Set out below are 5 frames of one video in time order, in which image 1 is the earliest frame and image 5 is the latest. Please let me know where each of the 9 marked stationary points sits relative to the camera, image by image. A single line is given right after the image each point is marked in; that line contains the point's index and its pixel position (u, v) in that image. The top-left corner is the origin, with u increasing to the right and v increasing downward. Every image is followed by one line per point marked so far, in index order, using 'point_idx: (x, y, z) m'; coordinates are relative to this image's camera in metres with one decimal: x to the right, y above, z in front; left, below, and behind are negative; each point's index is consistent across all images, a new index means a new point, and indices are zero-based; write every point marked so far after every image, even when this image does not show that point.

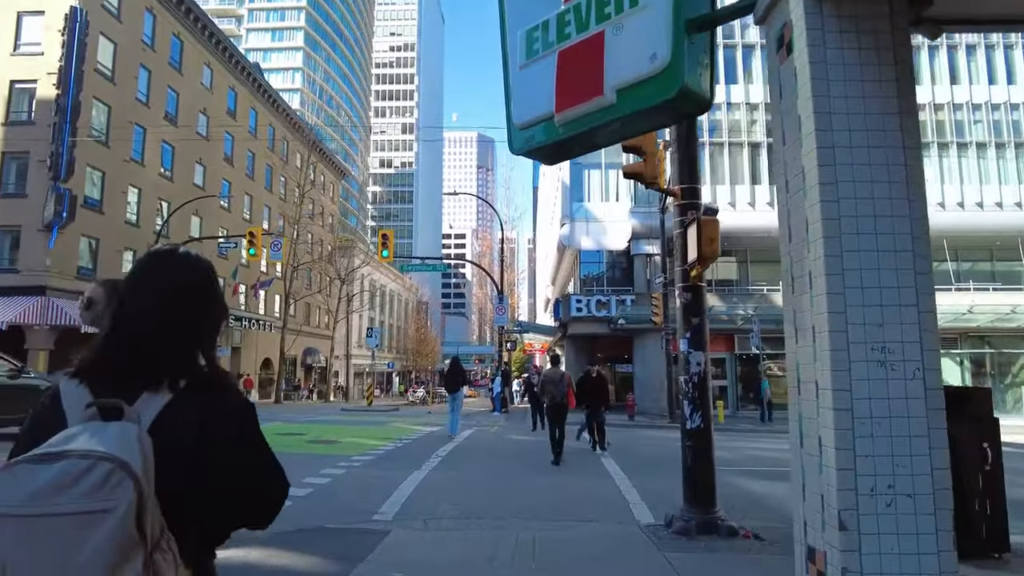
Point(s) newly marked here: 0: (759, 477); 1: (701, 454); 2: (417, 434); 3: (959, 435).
0: (+4.1, -3.1, +11.8) m
1: (+1.9, -1.6, +7.1) m
2: (-2.4, -3.7, +18.3) m
3: (+3.9, -1.3, +6.3) m
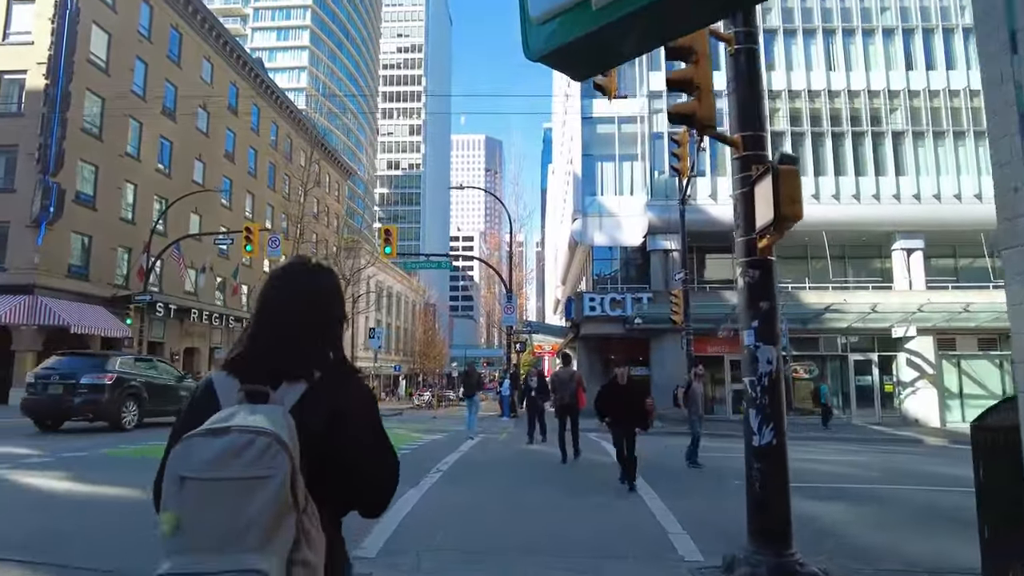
0: (+4.3, -2.9, +10.1) m
1: (+2.0, -1.4, +5.4) m
2: (-2.2, -3.6, +16.7) m
3: (+4.0, -1.1, +4.6) m
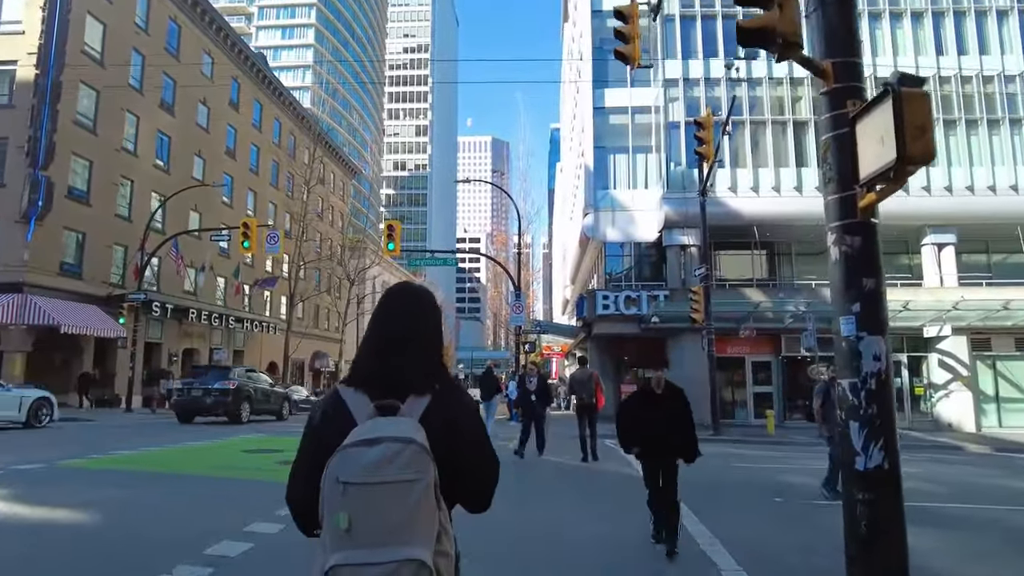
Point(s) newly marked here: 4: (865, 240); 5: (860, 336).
0: (+4.4, -2.8, +8.7) m
1: (+2.1, -1.3, +4.0) m
2: (-1.9, -3.5, +15.4) m
3: (+4.1, -0.9, +3.2) m
4: (+2.1, +0.3, +4.2) m
5: (+2.0, -0.3, +4.2) m
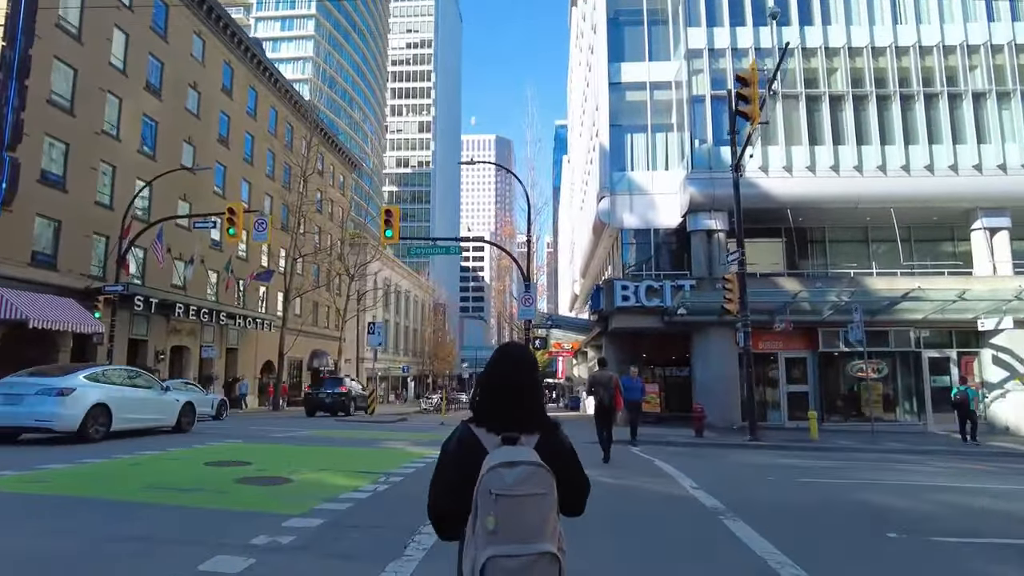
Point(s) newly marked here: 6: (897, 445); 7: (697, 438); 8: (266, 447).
0: (+4.7, -2.4, +6.3) m
1: (+2.3, -0.9, +1.6) m
2: (-1.7, -3.1, +13.0) m
3: (+4.3, -0.5, +0.8) m
4: (+2.3, +0.6, +1.8) m
5: (+2.2, +0.1, +1.8) m
6: (+10.6, -4.3, +19.6) m
7: (+5.0, -4.0, +19.0) m
8: (-4.8, -3.1, +13.8) m
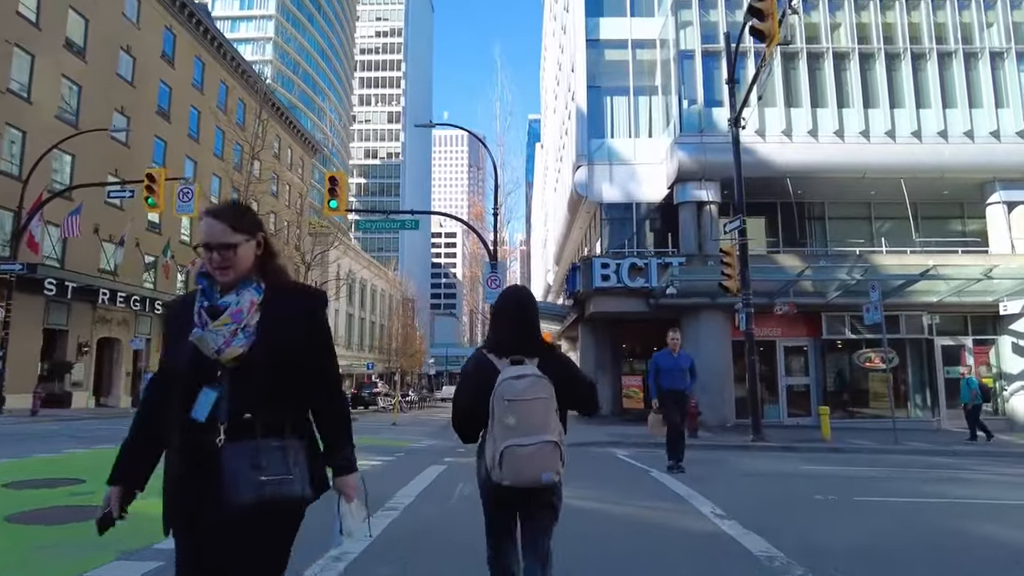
0: (+4.3, -1.8, +3.2) m
1: (+2.1, -0.3, -1.5) m
2: (-2.3, -2.5, +9.7) m
3: (+4.1, 0.0, -2.2) m
4: (+2.1, +1.2, -1.3) m
5: (+2.0, +0.7, -1.3) m
6: (+9.7, -3.7, +16.8) m
7: (+4.0, -3.4, +16.0) m
8: (-5.5, -2.5, +10.4) m
